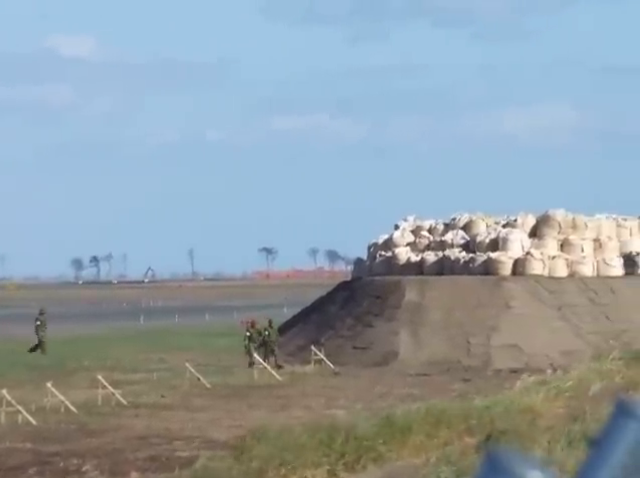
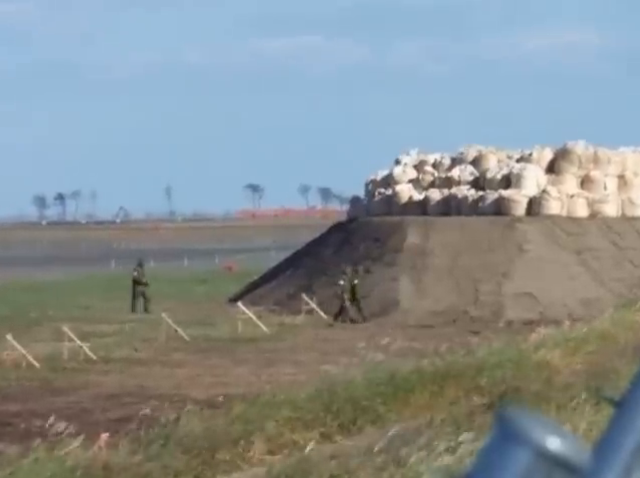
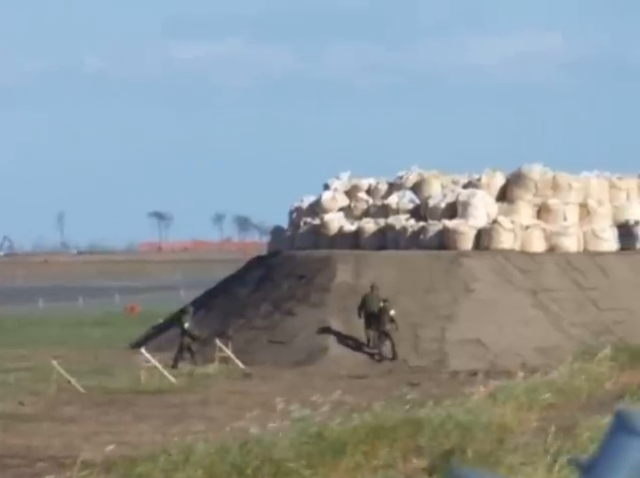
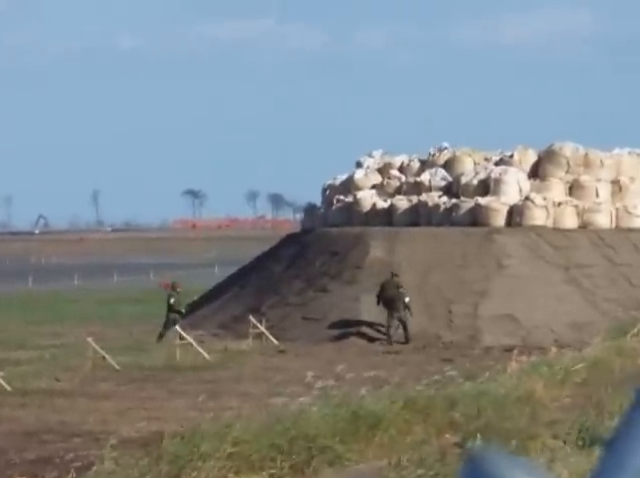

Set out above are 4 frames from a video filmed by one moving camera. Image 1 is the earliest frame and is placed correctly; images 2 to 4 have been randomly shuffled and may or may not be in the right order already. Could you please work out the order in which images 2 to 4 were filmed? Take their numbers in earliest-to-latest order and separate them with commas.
2, 4, 3
